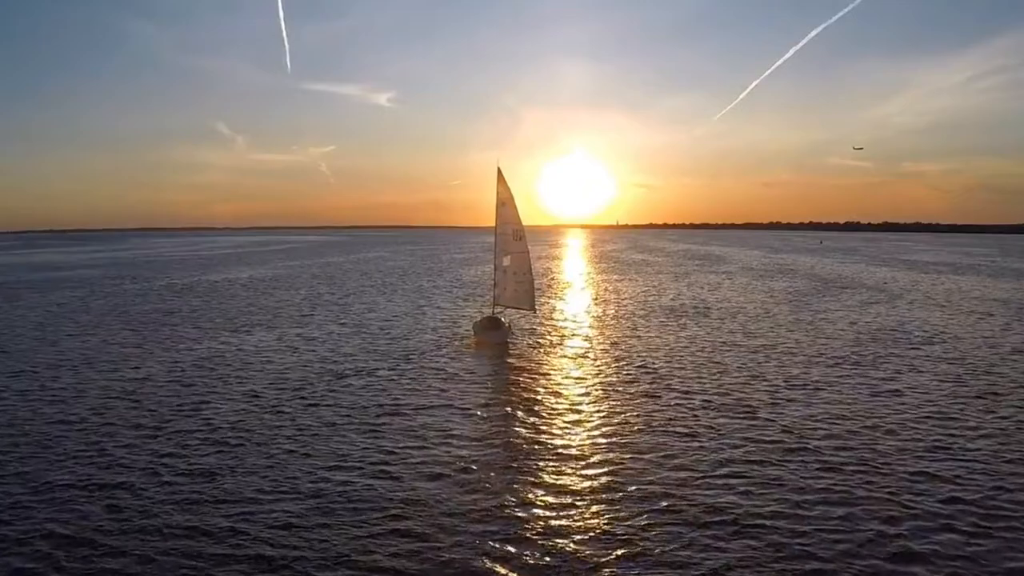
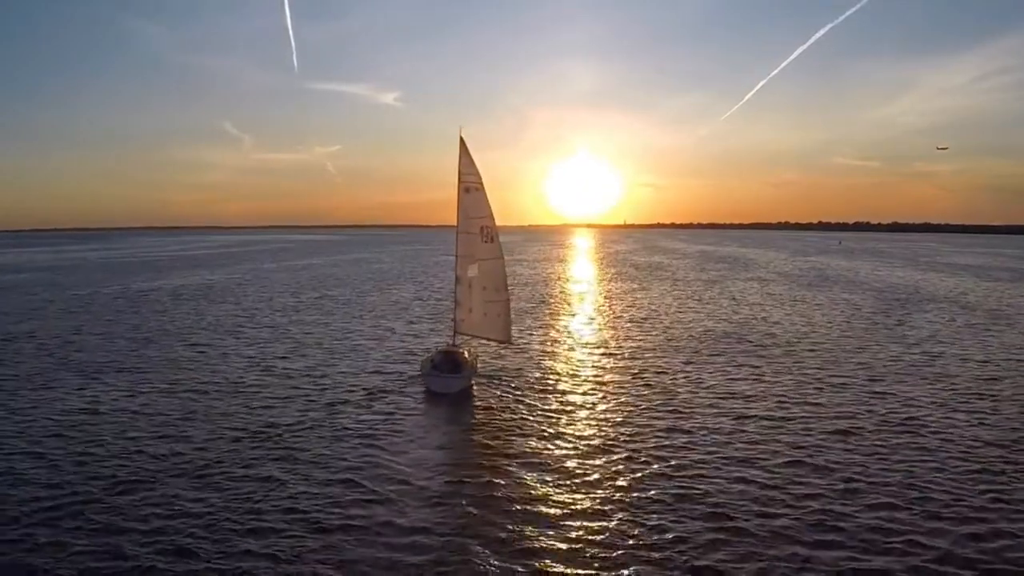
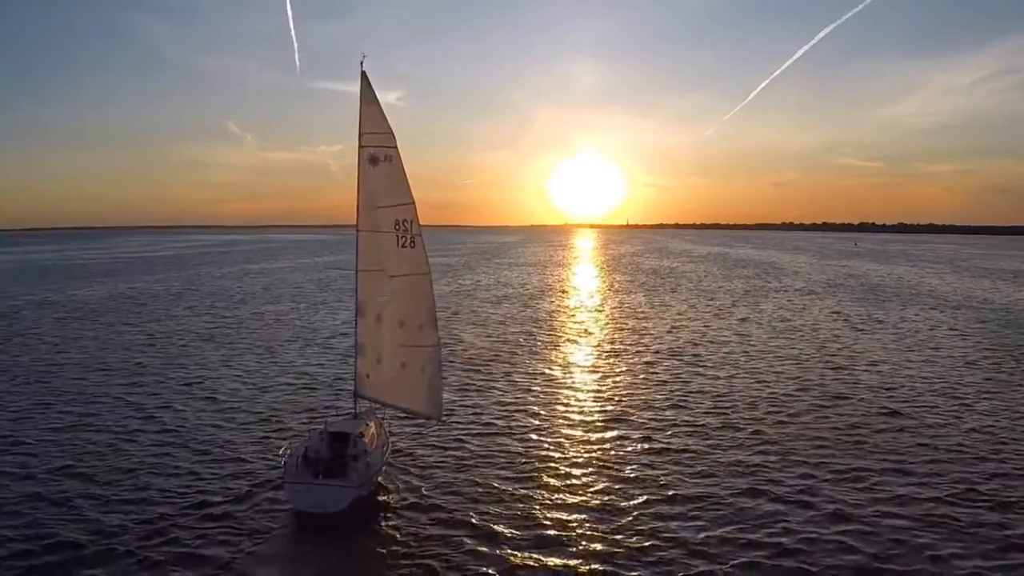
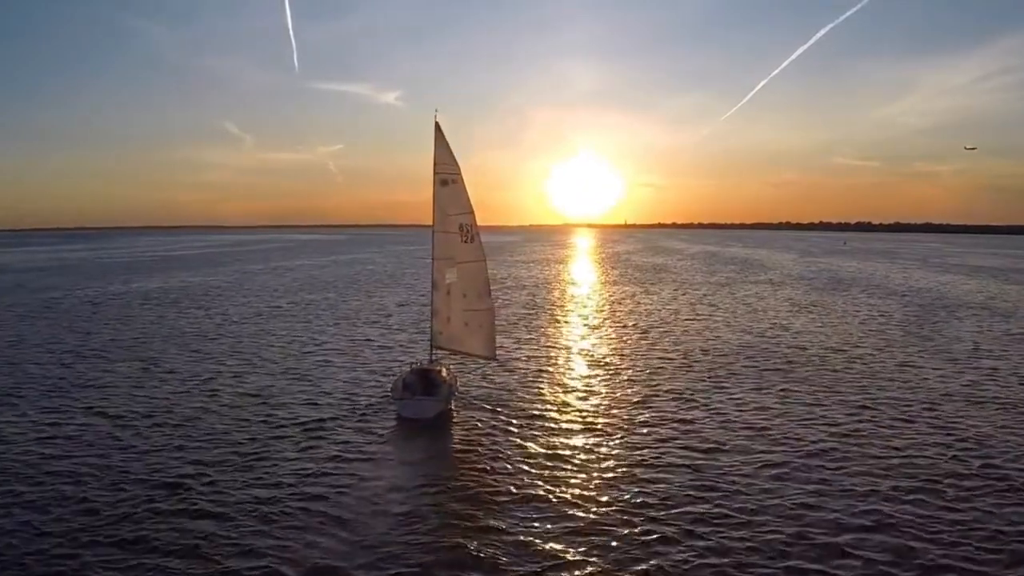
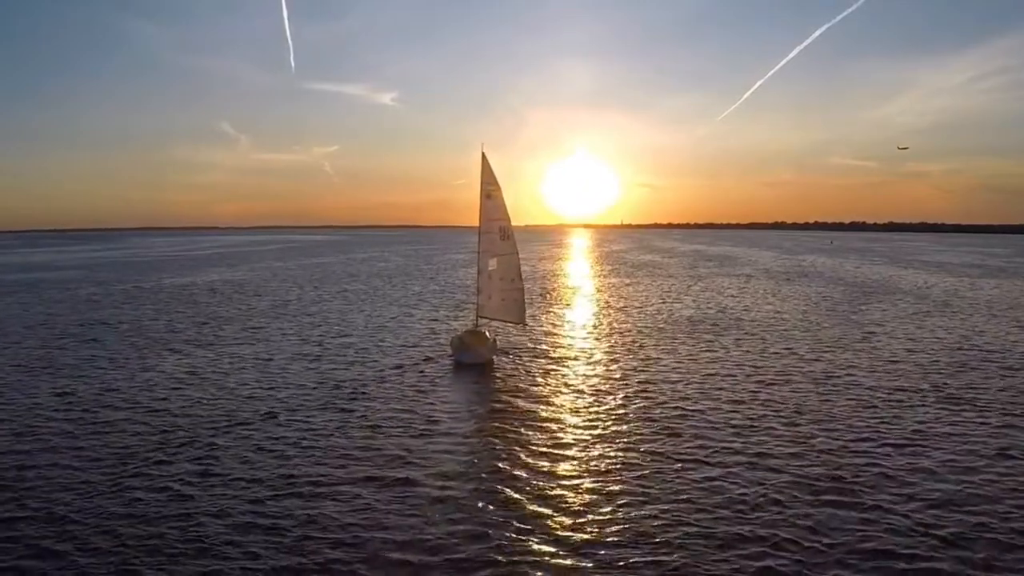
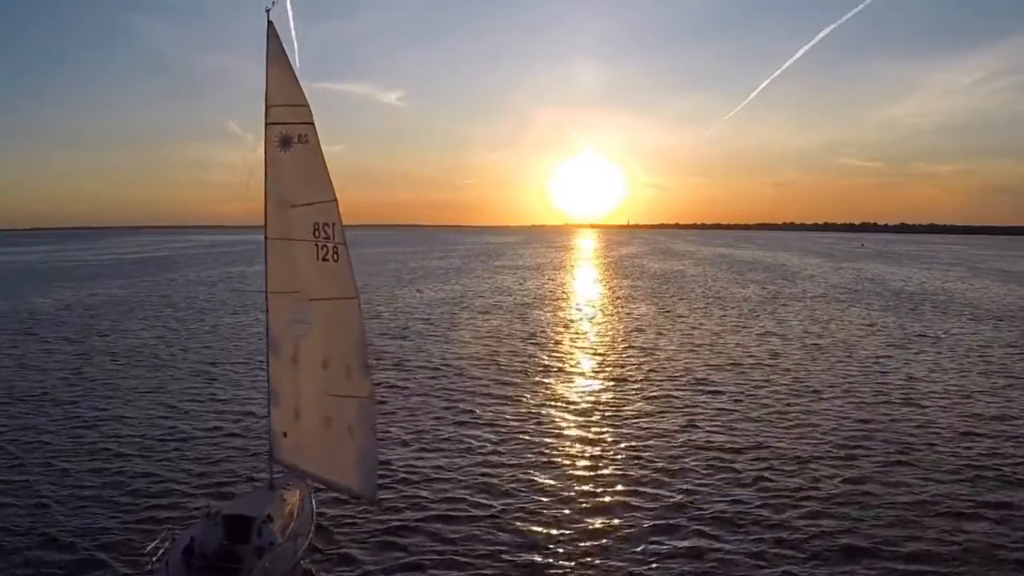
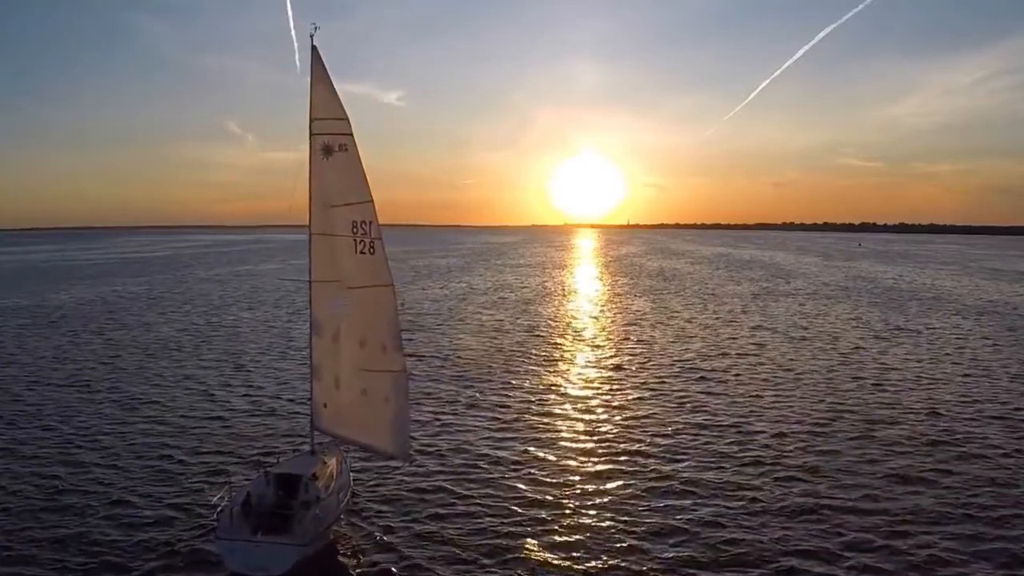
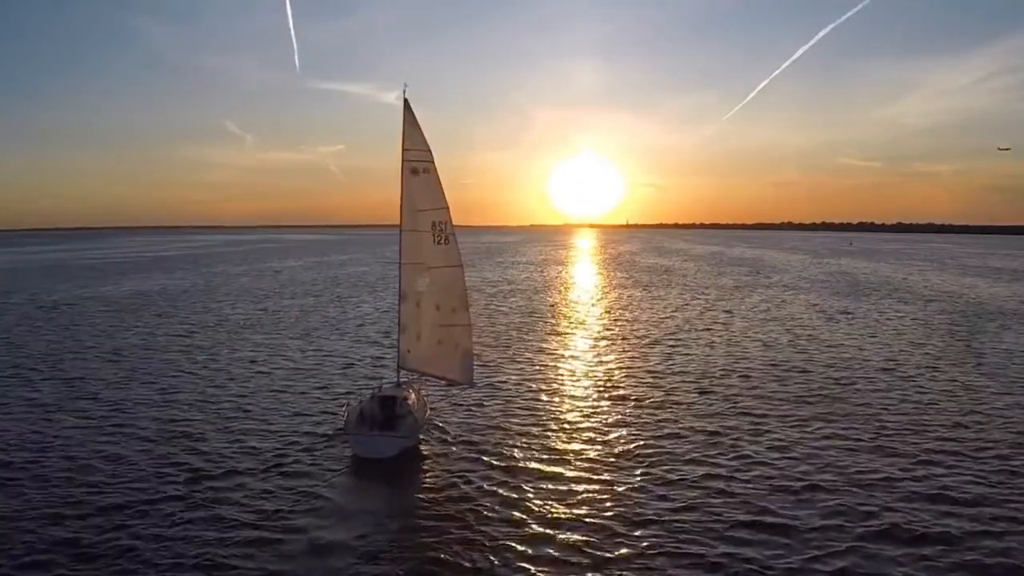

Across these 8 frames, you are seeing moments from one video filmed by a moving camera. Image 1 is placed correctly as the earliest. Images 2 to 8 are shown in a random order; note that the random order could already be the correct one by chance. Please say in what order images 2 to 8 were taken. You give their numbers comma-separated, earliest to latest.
5, 2, 4, 8, 3, 7, 6
